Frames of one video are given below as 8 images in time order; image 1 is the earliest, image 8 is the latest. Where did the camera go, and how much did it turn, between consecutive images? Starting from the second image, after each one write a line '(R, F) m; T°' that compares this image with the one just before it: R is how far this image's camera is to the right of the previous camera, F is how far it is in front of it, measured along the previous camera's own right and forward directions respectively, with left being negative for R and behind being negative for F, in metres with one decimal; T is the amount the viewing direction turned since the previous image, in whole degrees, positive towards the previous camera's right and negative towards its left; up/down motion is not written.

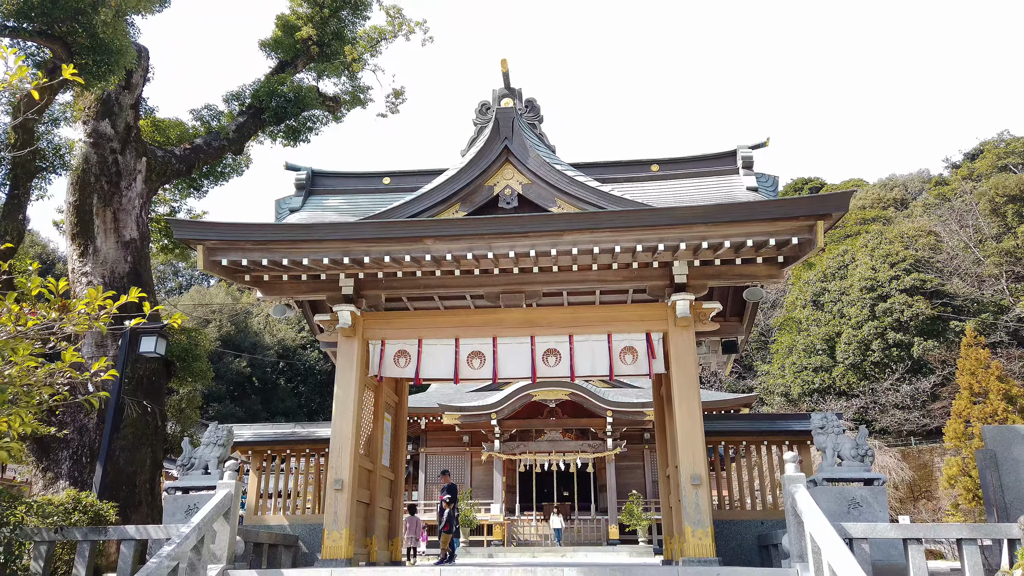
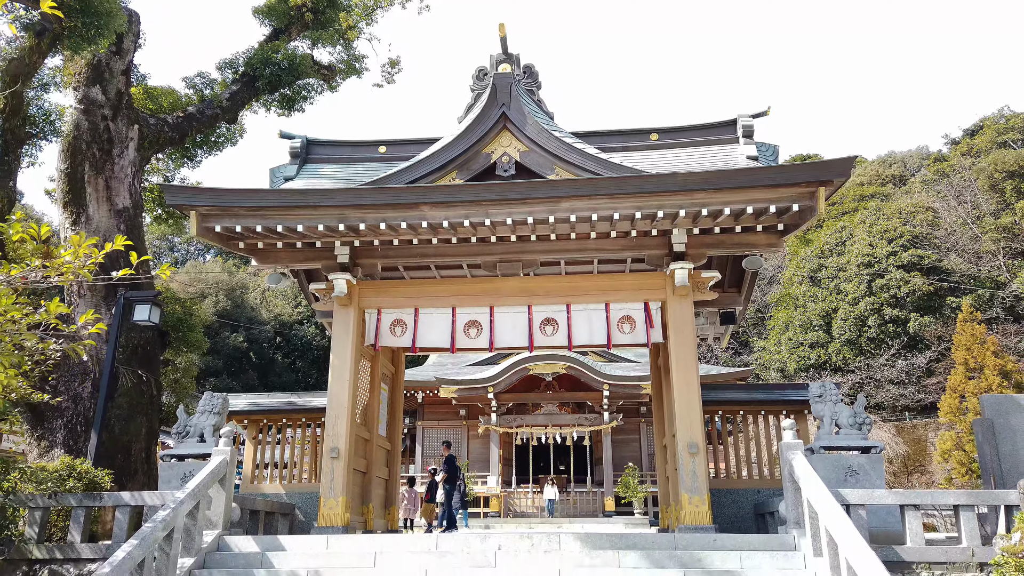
(0.0, +0.1) m; 0°
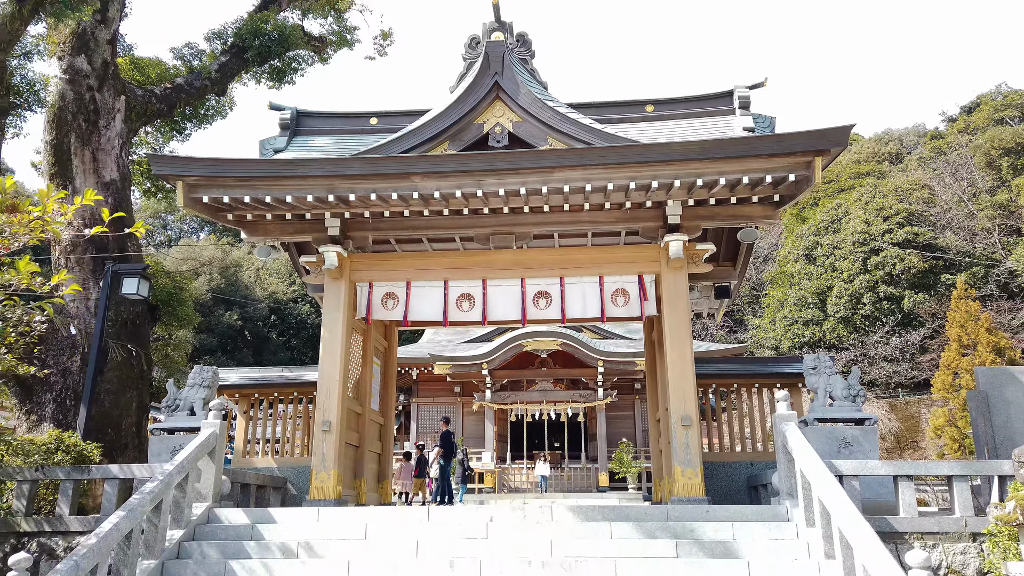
(0.0, +0.1) m; 0°
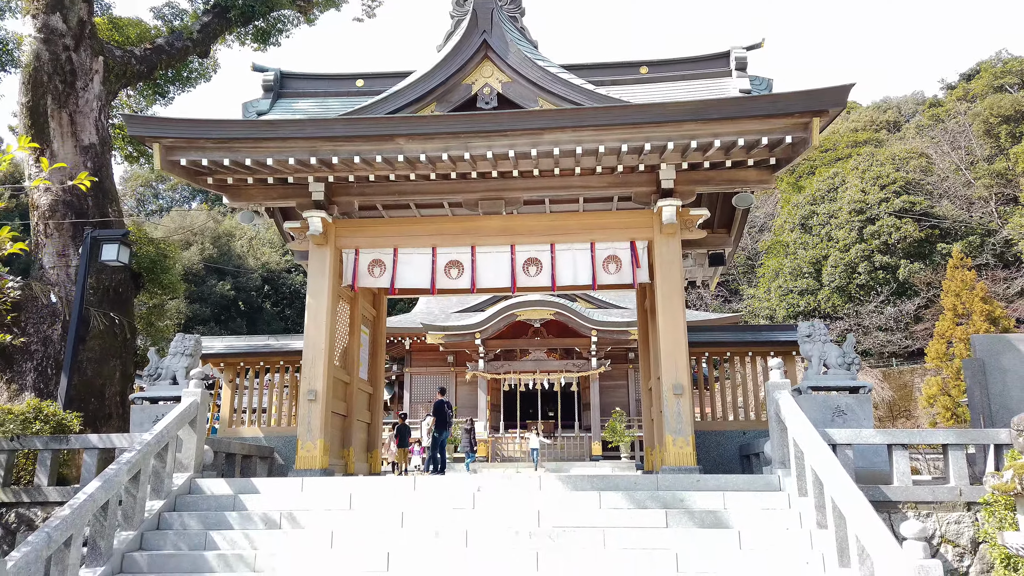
(+0.1, +0.2) m; 0°
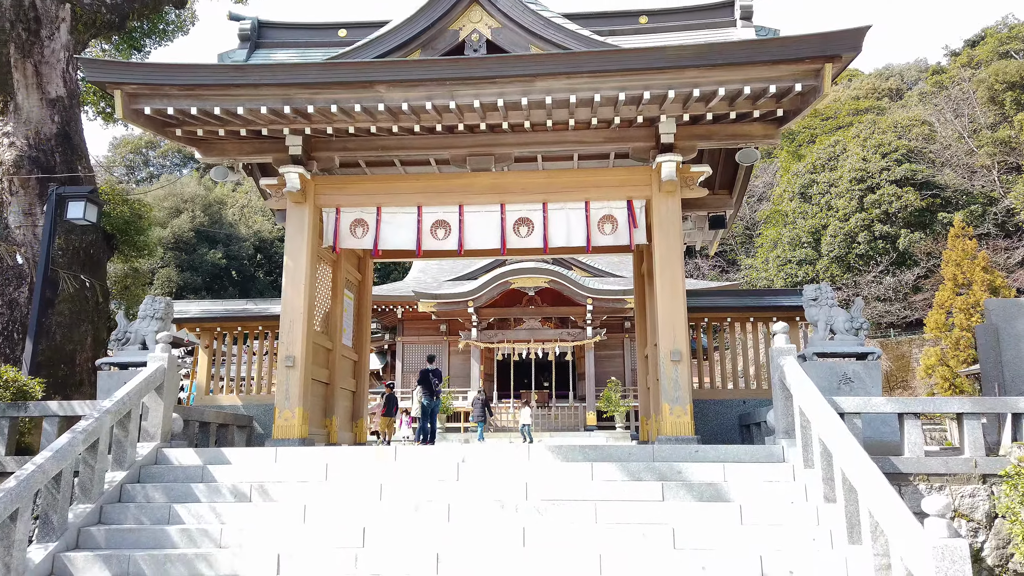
(+0.1, +0.4) m; 0°
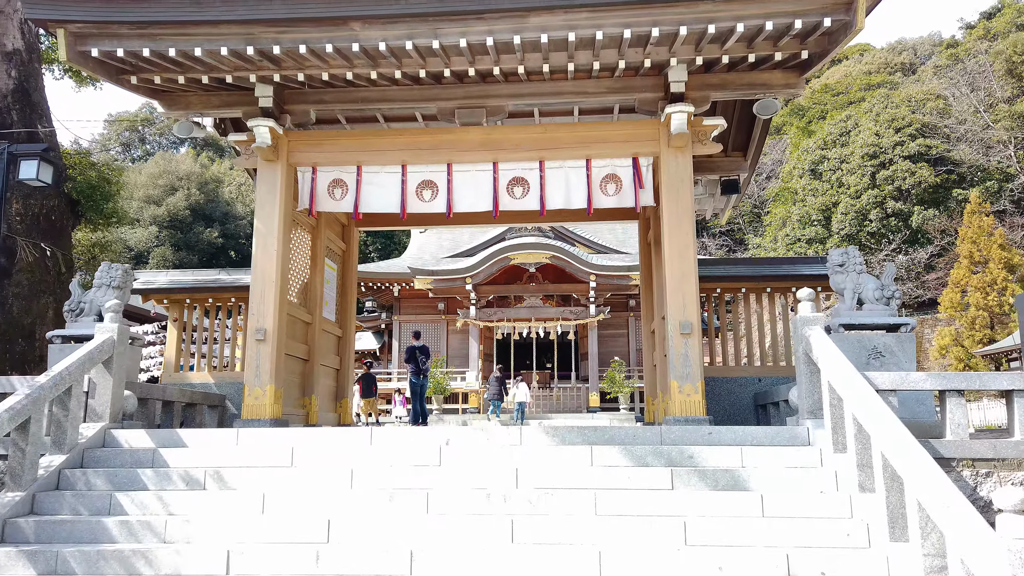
(+0.1, +0.6) m; 0°
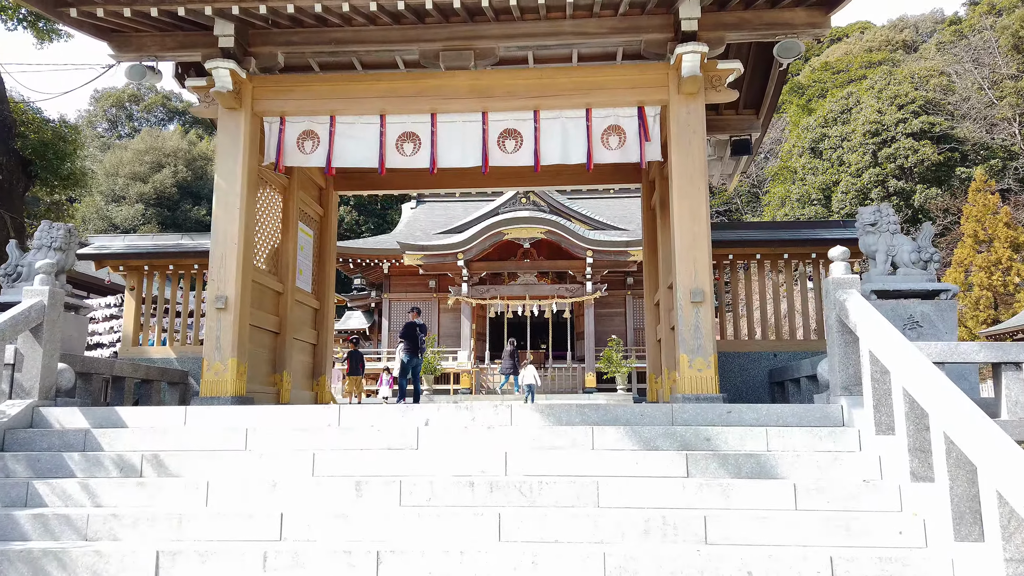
(0.0, +0.7) m; 0°
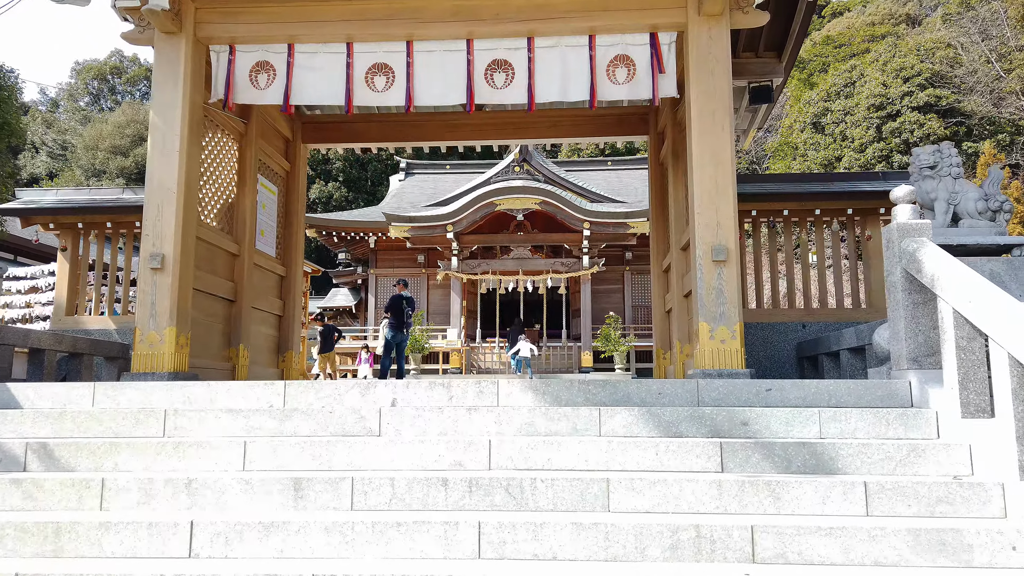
(0.0, +0.9) m; 0°
